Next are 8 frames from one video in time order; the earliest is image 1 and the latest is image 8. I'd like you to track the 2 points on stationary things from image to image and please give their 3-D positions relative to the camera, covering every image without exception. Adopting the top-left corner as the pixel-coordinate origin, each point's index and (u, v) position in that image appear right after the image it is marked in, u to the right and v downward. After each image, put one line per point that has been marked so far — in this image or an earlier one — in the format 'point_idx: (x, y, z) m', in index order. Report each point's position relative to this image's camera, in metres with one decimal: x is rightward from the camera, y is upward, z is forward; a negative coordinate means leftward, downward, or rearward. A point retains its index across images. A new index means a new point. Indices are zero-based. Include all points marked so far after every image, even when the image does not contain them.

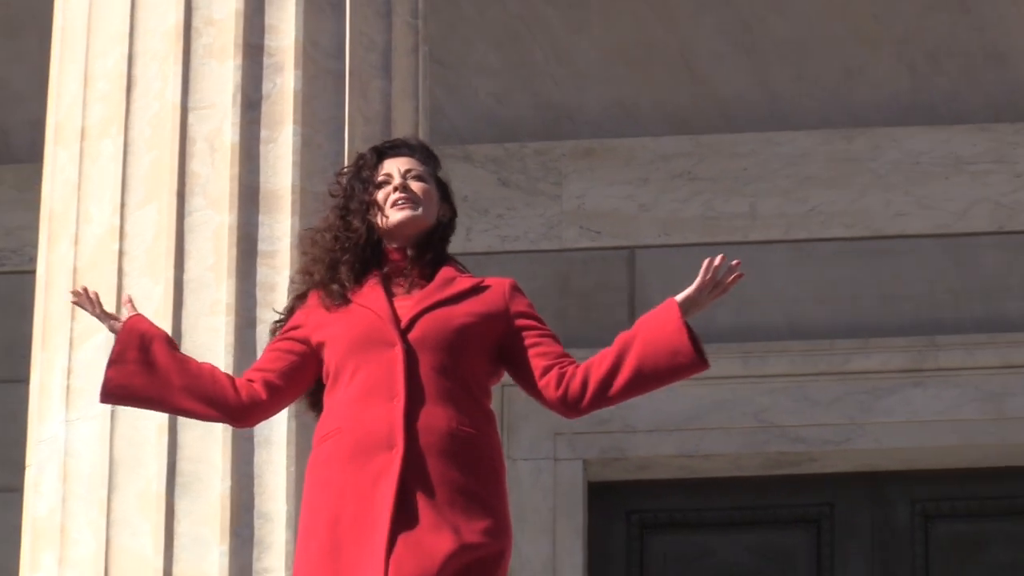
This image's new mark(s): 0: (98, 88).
0: (-1.1, +0.6, +5.3) m
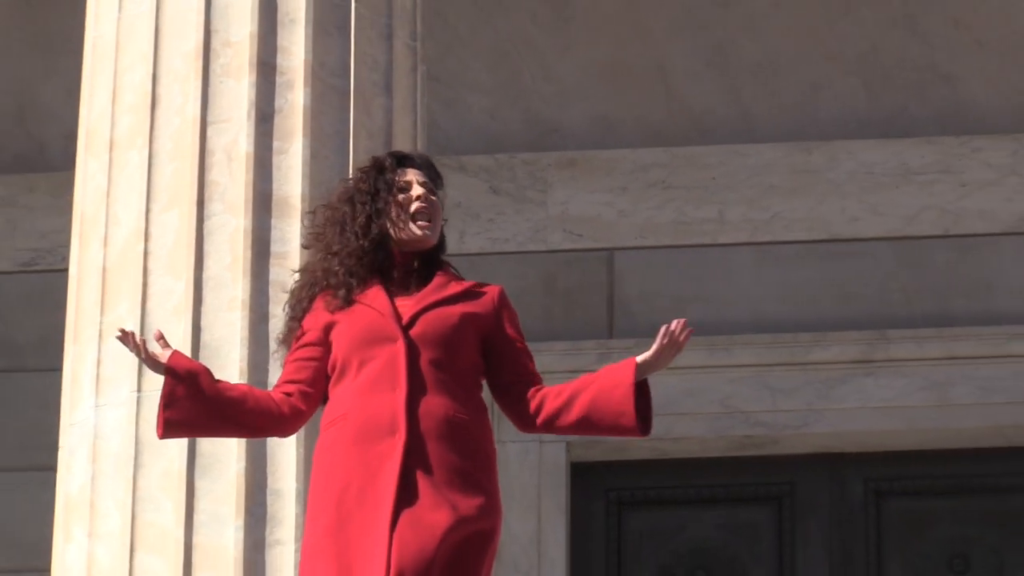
0: (-1.2, +0.6, +6.0) m
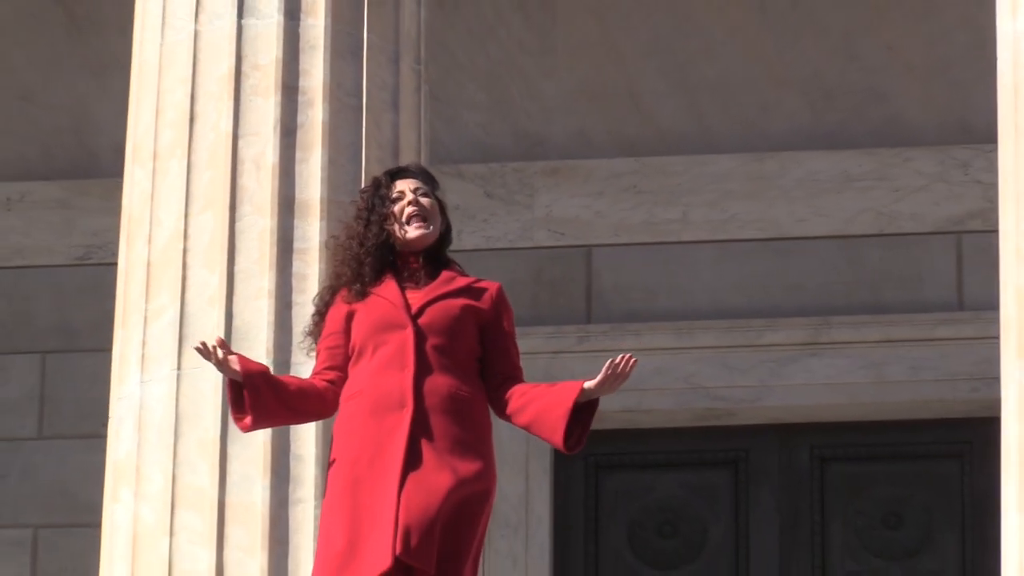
0: (-1.2, +0.6, +7.2) m
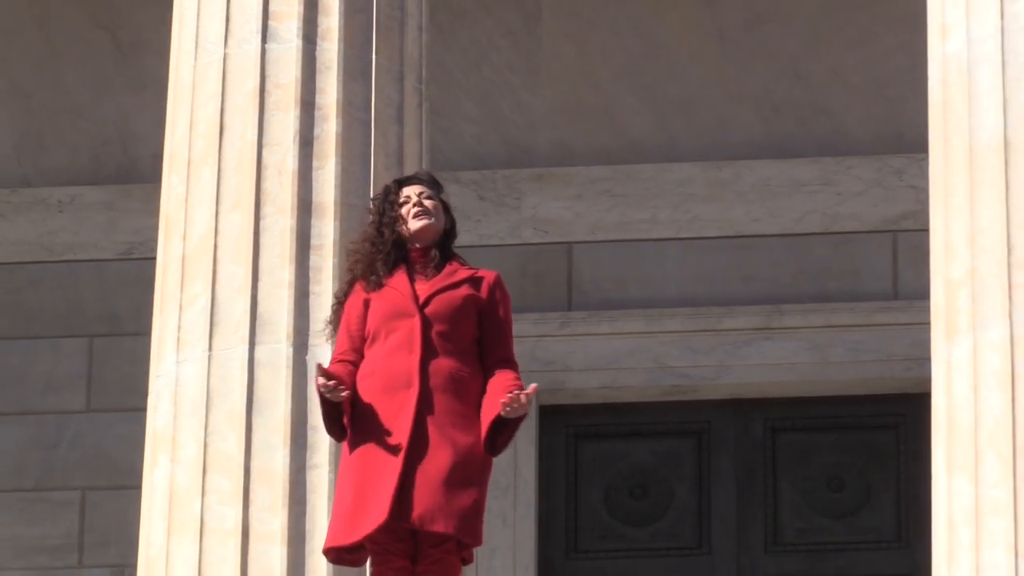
0: (-1.3, +0.7, +8.5) m
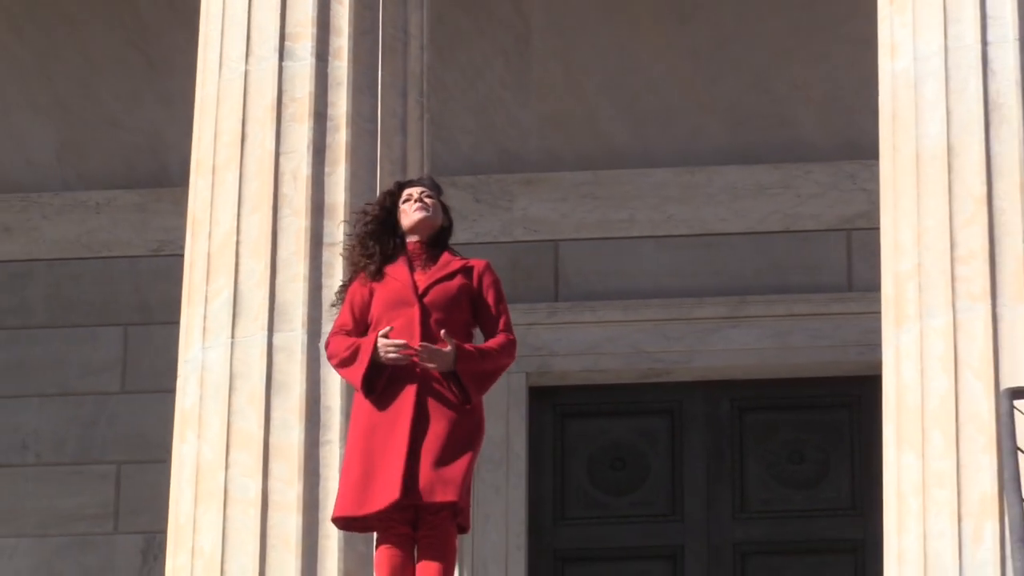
0: (-1.4, +0.7, +9.6) m
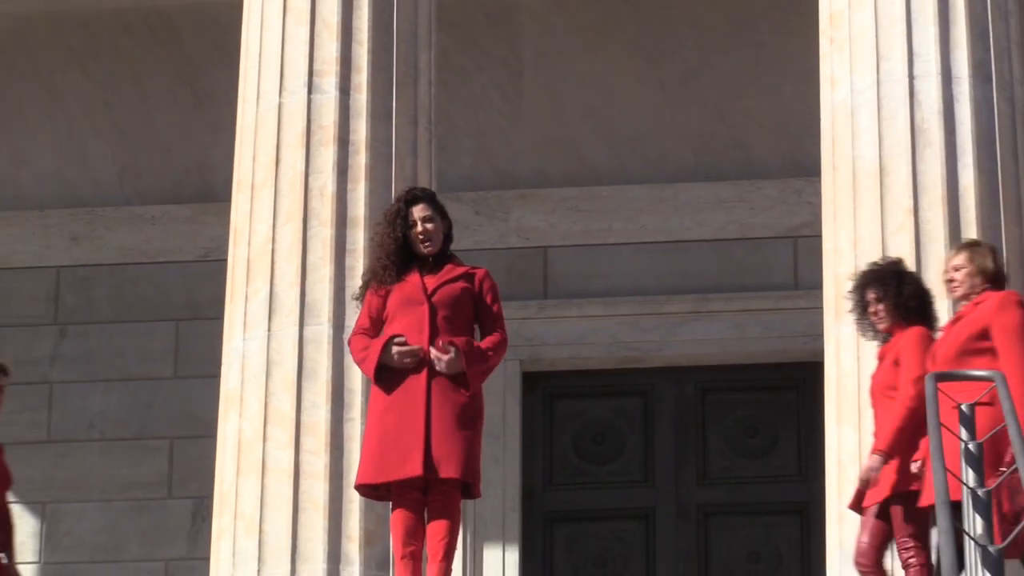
0: (-1.4, +0.7, +11.5) m
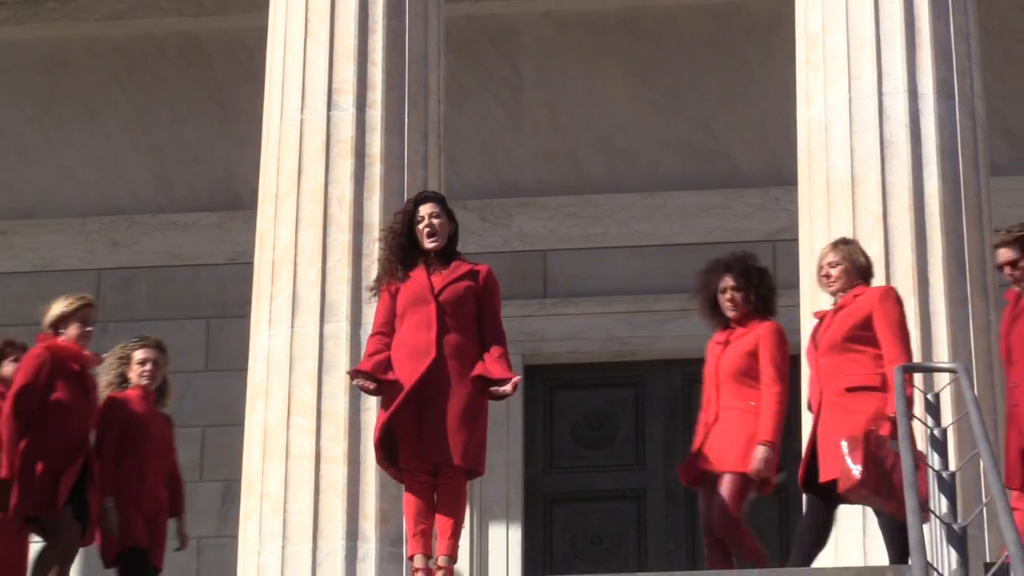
0: (-1.4, +0.7, +12.8) m
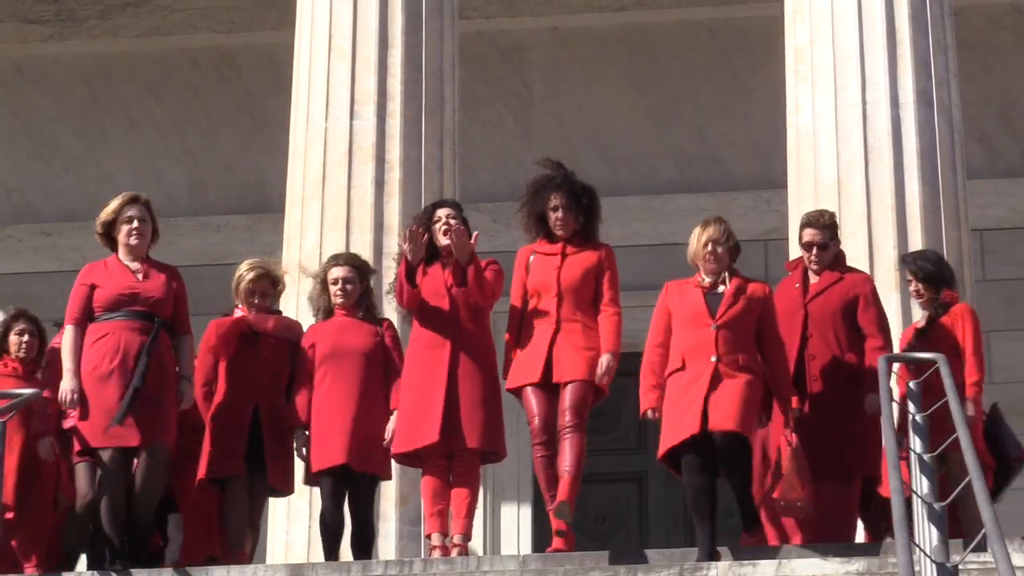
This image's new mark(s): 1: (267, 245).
0: (-1.4, +0.7, +13.9) m
1: (-2.0, +0.3, +16.1) m
